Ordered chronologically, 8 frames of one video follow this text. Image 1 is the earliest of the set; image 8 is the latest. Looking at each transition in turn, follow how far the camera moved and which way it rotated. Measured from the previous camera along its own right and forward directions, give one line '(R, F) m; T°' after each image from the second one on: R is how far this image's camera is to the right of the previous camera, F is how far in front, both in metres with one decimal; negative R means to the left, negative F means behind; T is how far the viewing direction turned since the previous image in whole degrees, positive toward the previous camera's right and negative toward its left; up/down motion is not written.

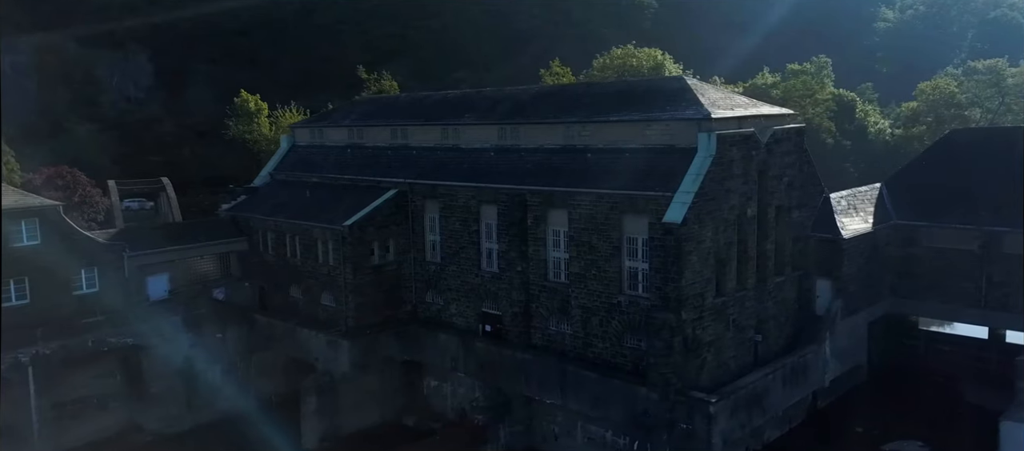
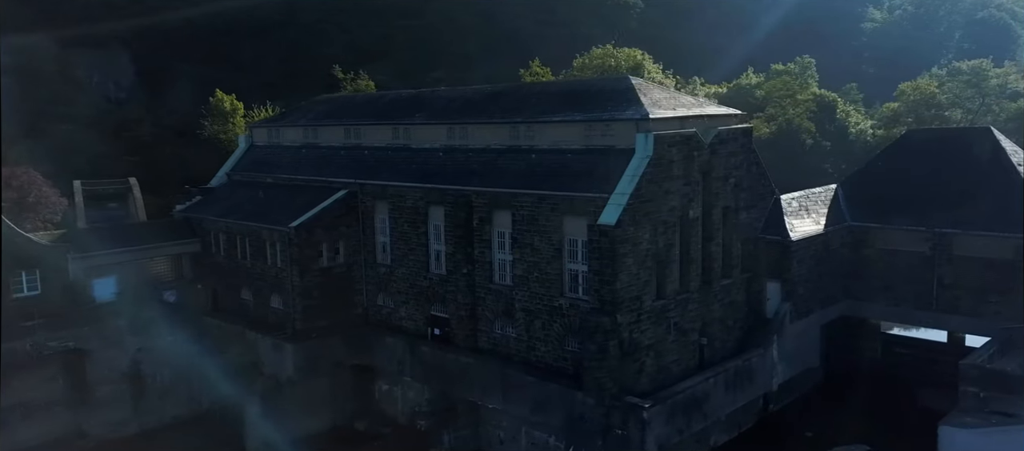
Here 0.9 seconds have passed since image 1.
(+1.4, +0.4) m; 0°
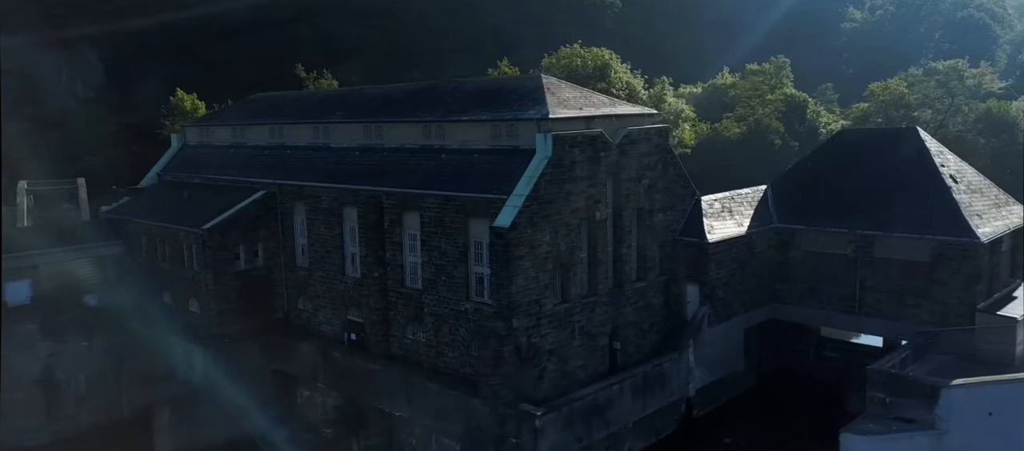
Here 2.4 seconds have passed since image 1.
(+2.2, +0.6) m; +1°
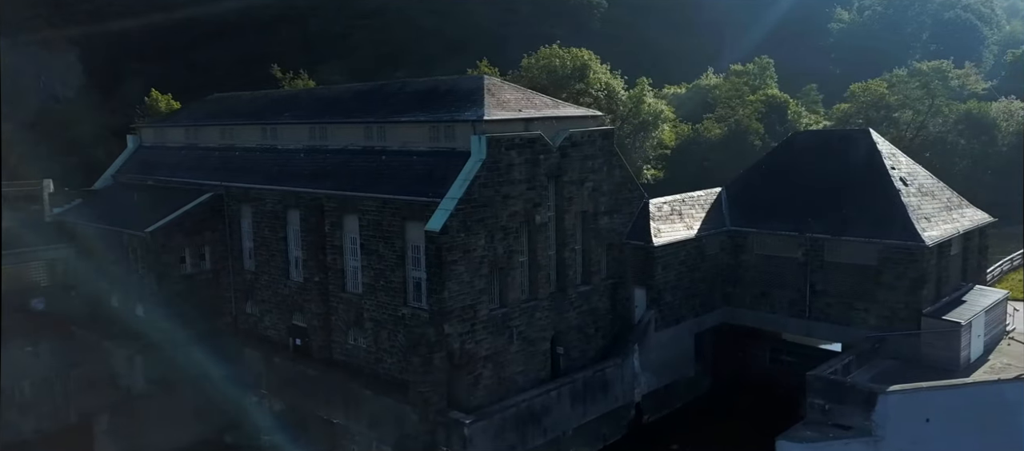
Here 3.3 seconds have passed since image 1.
(+1.4, +0.4) m; 0°
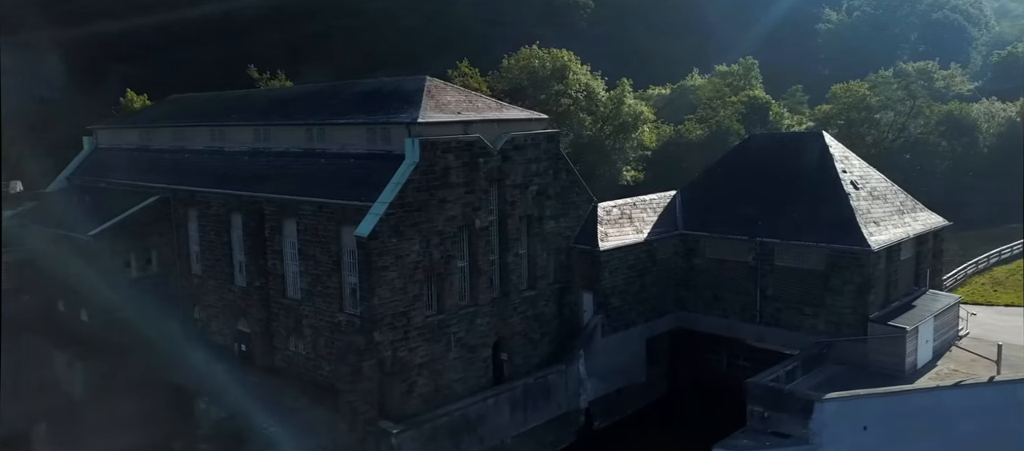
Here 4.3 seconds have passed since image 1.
(+1.3, +0.4) m; 0°
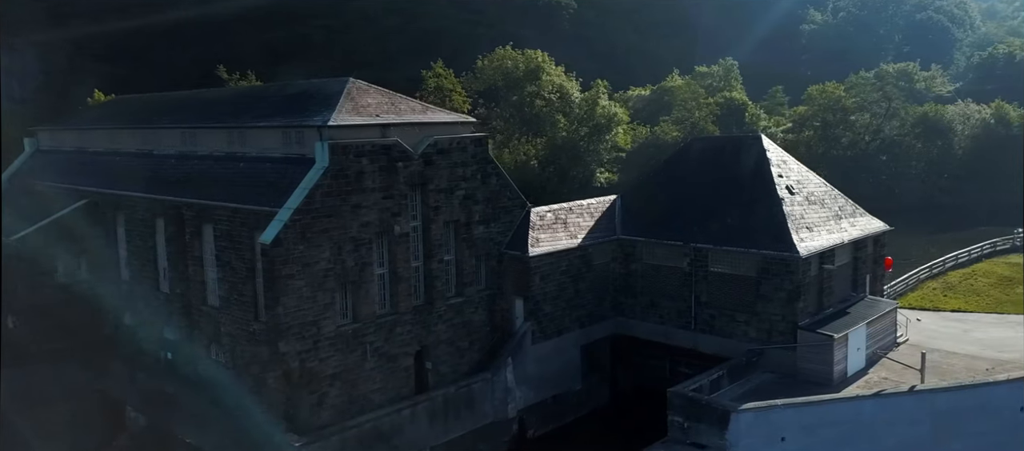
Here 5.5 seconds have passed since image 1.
(+1.7, +0.5) m; +1°
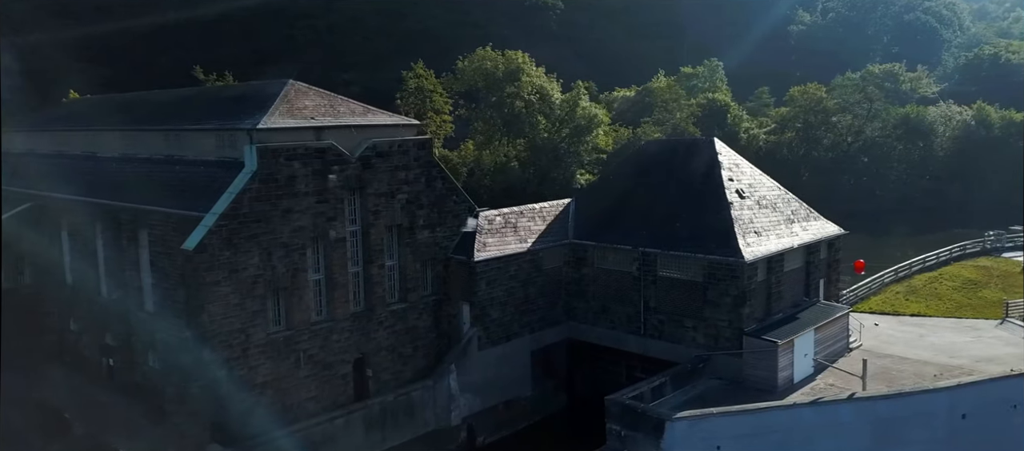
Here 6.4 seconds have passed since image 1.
(+1.3, +0.4) m; 0°
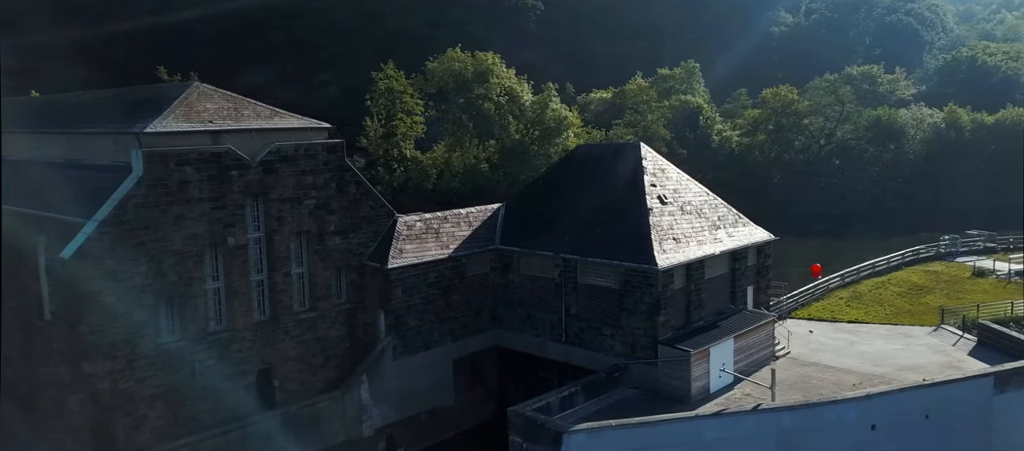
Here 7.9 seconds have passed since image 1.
(+1.9, +0.5) m; +1°
